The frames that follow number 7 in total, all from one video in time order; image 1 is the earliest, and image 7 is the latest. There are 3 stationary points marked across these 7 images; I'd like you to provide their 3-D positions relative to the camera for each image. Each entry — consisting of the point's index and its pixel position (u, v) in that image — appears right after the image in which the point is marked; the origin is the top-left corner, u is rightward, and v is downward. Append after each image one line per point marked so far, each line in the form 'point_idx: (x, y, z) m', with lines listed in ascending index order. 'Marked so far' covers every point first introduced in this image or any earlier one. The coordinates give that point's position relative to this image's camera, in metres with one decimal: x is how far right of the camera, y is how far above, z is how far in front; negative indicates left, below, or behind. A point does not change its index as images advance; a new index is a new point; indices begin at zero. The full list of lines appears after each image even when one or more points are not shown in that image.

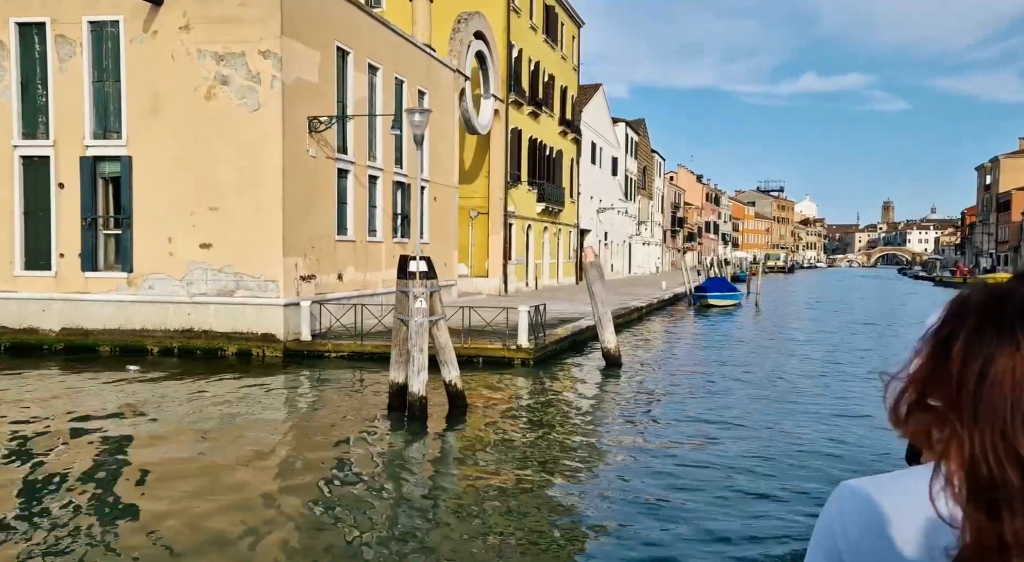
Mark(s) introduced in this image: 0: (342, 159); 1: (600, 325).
0: (-3.2, +2.3, +19.5) m
1: (+1.4, -0.7, +16.5) m
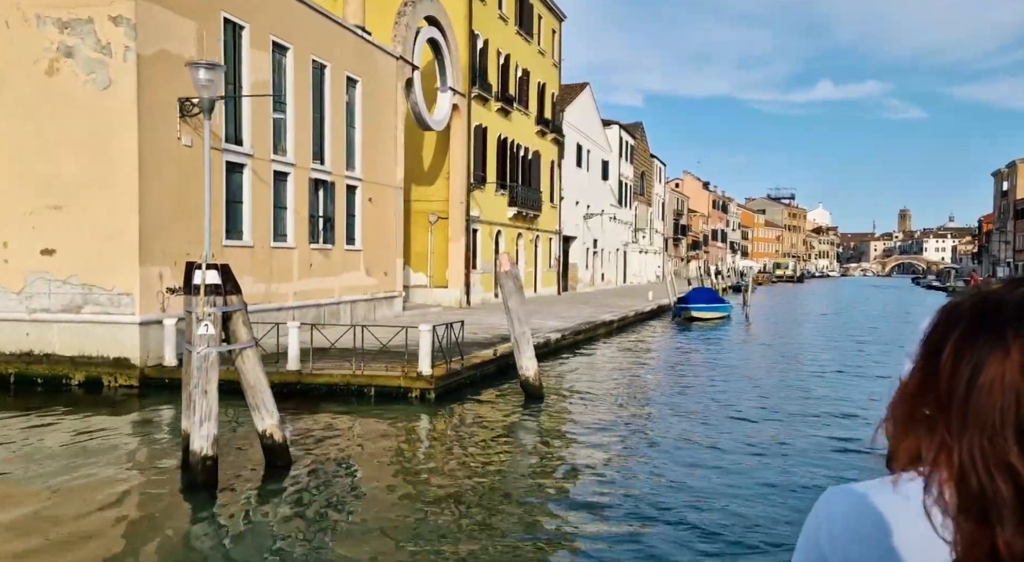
0: (-4.5, +2.1, +16.6) m
1: (+0.1, -0.9, +13.6) m
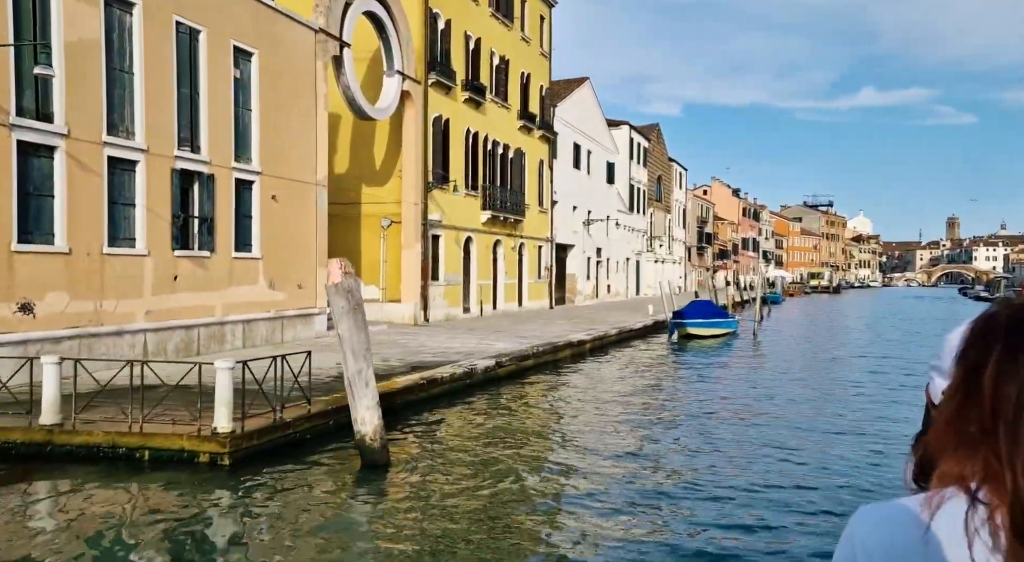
0: (-5.9, +1.9, +12.7) m
1: (-1.5, -1.0, +9.5) m
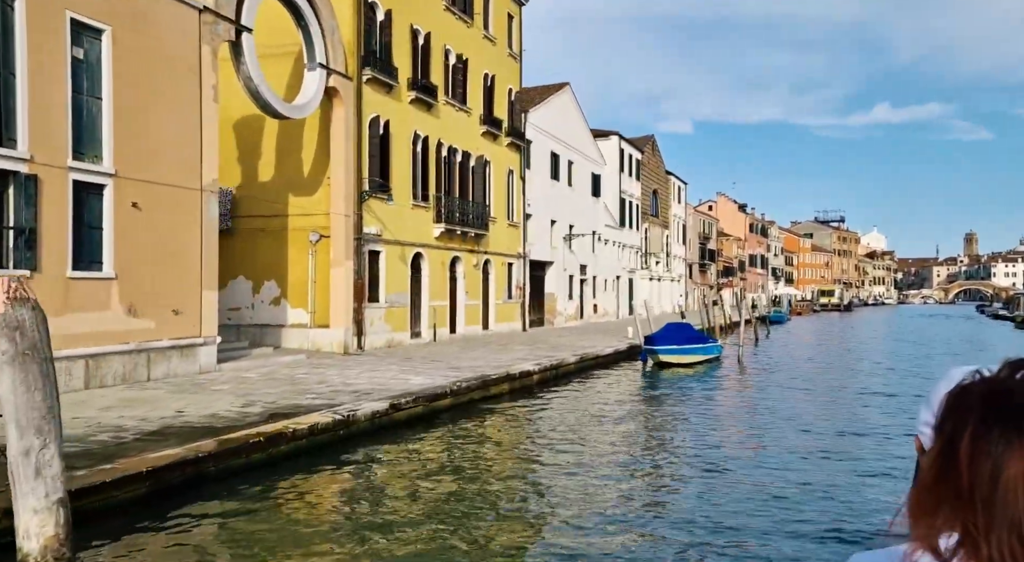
0: (-7.3, +1.6, +9.5) m
1: (-2.9, -1.2, +6.1) m
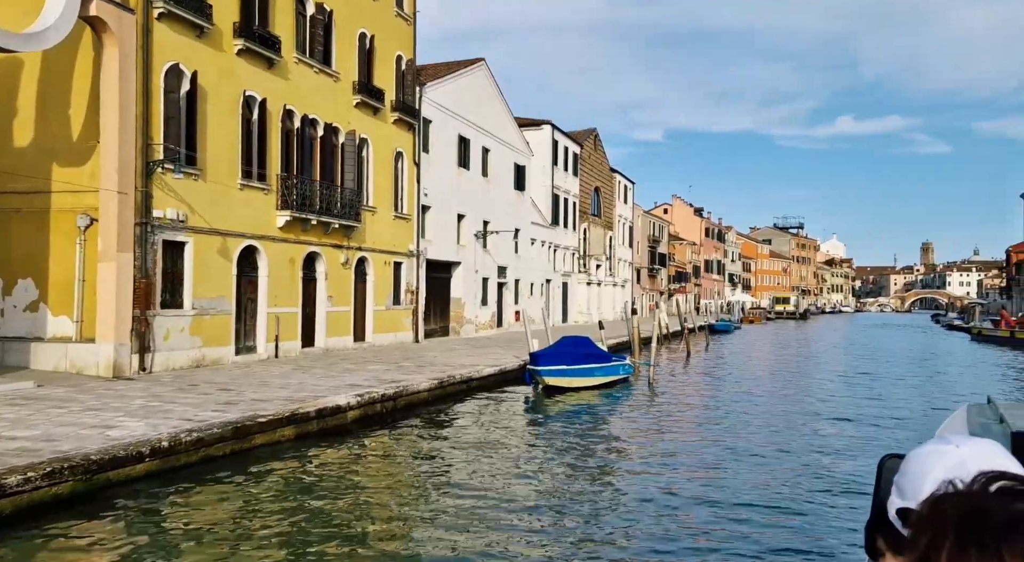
0: (-9.7, +1.7, +3.4) m
1: (-5.2, -1.1, +0.2) m
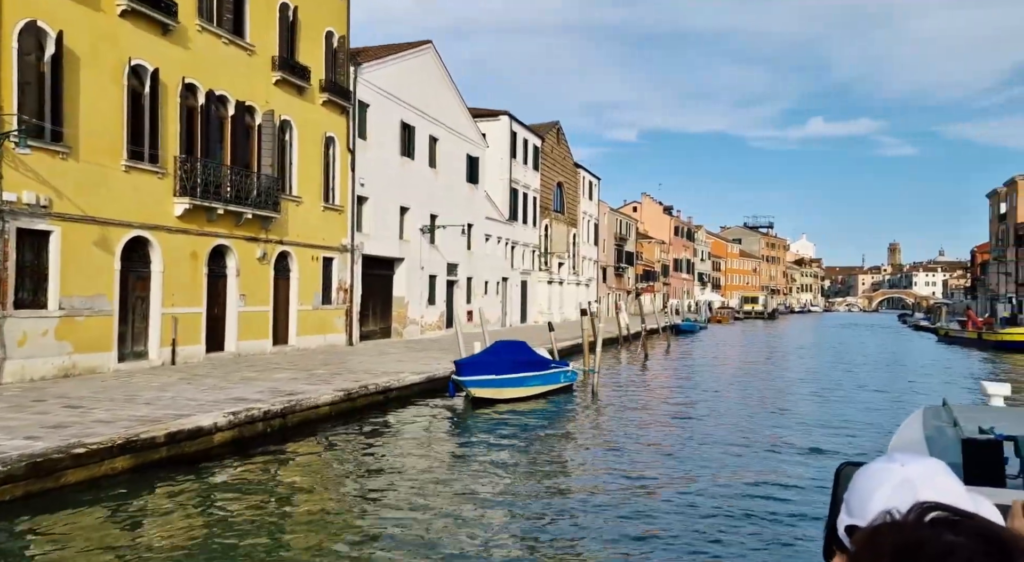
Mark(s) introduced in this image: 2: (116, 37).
0: (-10.6, +1.8, +0.4) m
1: (-6.0, -1.0, -2.6) m
2: (-7.2, +4.5, +18.7) m
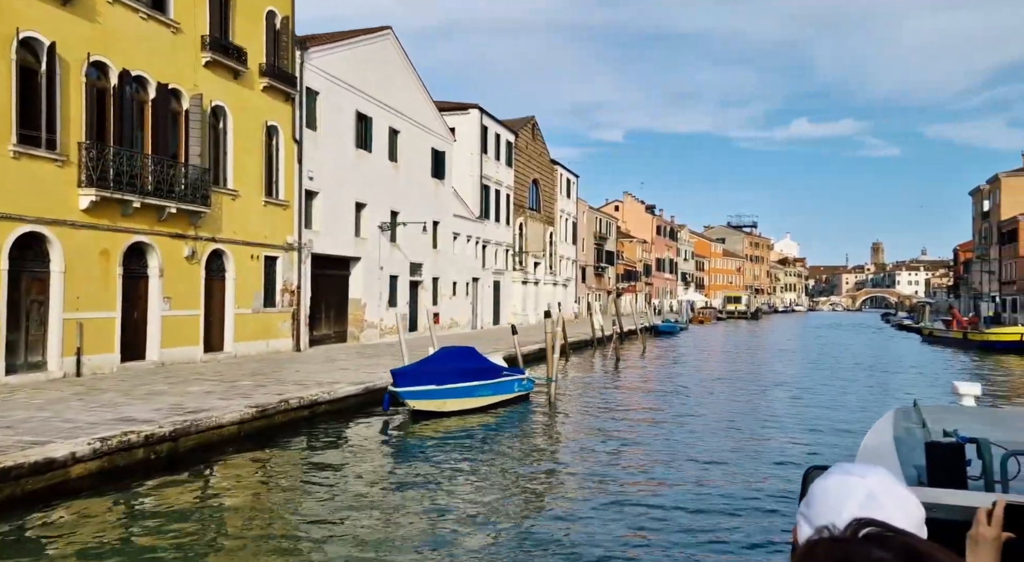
0: (-11.3, +1.8, -1.9) m
1: (-6.6, -1.1, -4.9) m
2: (-8.2, +4.4, +16.4) m
